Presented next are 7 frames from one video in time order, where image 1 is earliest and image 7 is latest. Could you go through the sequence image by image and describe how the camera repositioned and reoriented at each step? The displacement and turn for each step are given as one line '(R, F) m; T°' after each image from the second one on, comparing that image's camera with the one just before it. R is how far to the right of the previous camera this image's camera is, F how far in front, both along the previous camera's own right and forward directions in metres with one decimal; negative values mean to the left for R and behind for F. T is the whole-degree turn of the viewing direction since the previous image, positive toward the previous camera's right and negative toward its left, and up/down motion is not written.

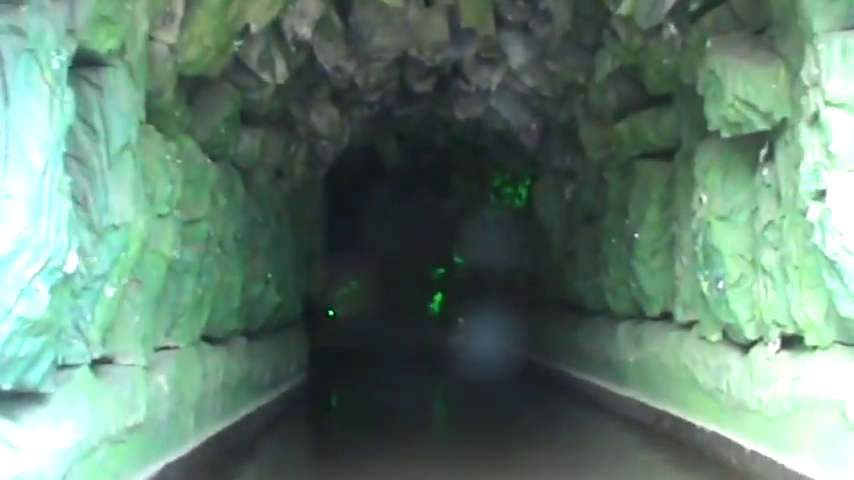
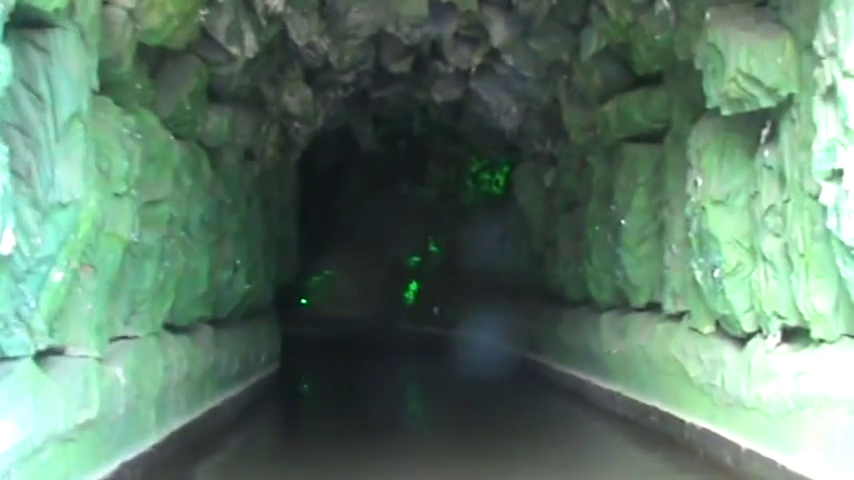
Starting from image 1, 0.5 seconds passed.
(0.0, +0.4) m; +1°
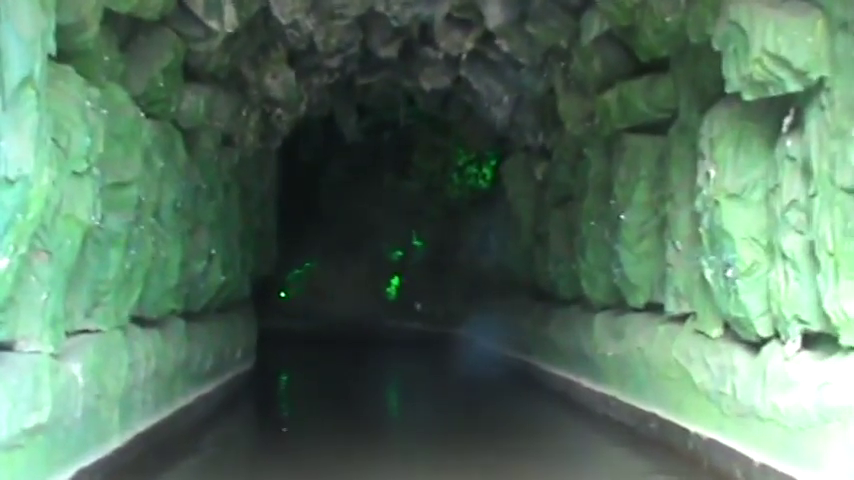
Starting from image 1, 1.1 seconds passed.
(0.0, +0.5) m; +1°
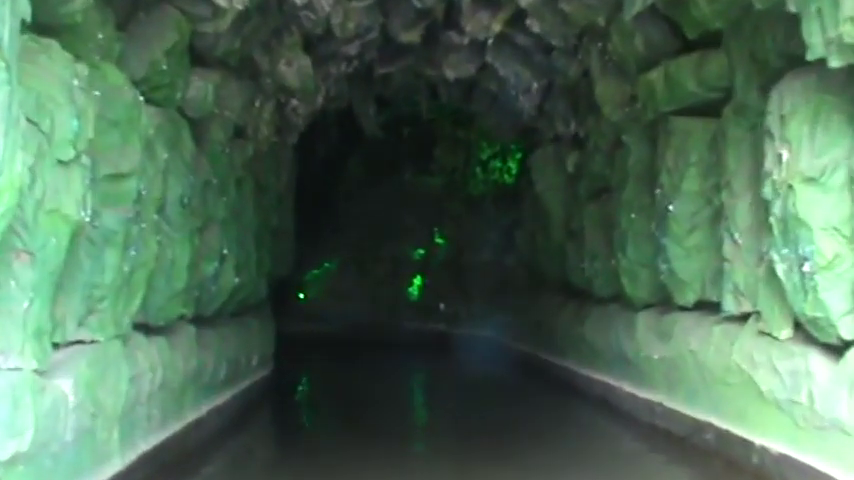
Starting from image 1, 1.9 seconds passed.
(-0.1, +0.7) m; -1°
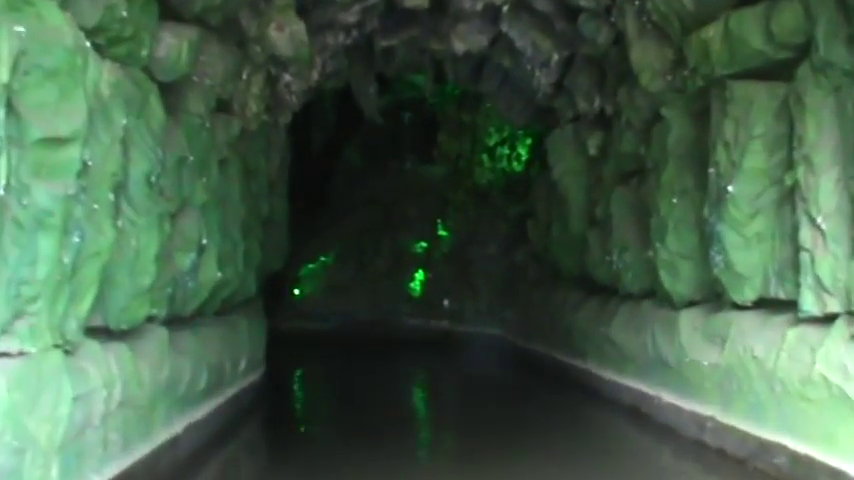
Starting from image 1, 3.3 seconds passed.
(-0.1, +1.2) m; 0°
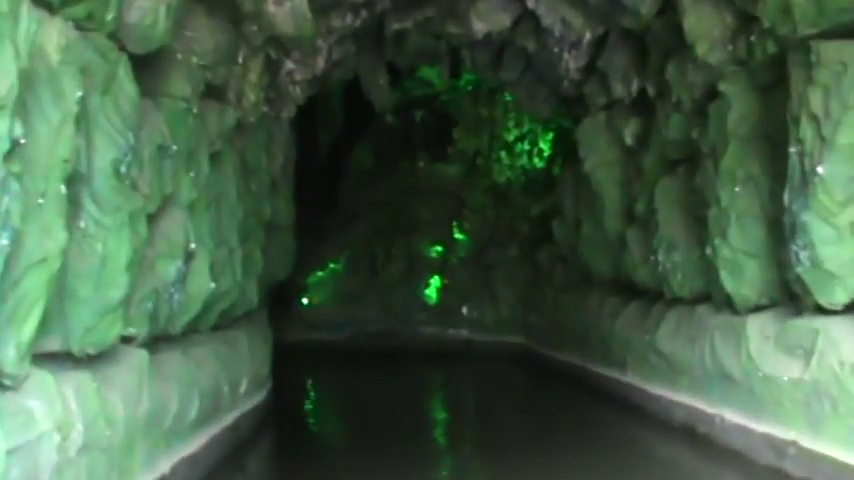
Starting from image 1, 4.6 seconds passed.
(-0.1, +1.0) m; 0°
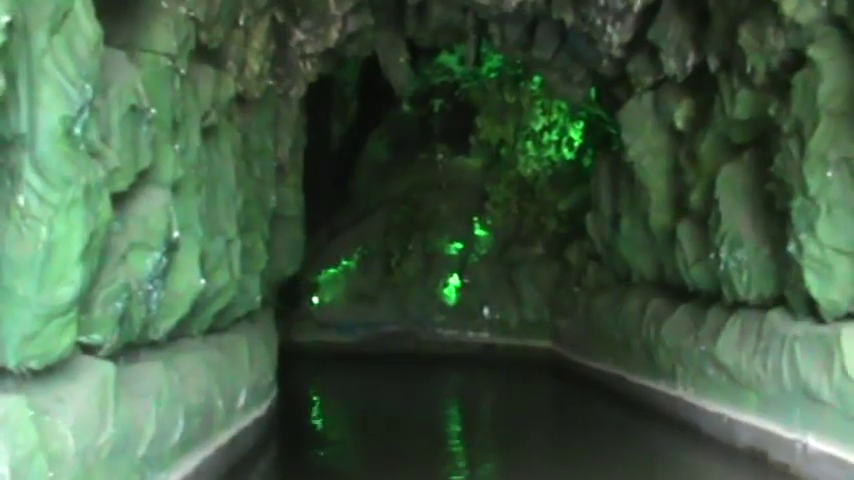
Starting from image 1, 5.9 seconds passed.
(-0.1, +1.1) m; -1°
